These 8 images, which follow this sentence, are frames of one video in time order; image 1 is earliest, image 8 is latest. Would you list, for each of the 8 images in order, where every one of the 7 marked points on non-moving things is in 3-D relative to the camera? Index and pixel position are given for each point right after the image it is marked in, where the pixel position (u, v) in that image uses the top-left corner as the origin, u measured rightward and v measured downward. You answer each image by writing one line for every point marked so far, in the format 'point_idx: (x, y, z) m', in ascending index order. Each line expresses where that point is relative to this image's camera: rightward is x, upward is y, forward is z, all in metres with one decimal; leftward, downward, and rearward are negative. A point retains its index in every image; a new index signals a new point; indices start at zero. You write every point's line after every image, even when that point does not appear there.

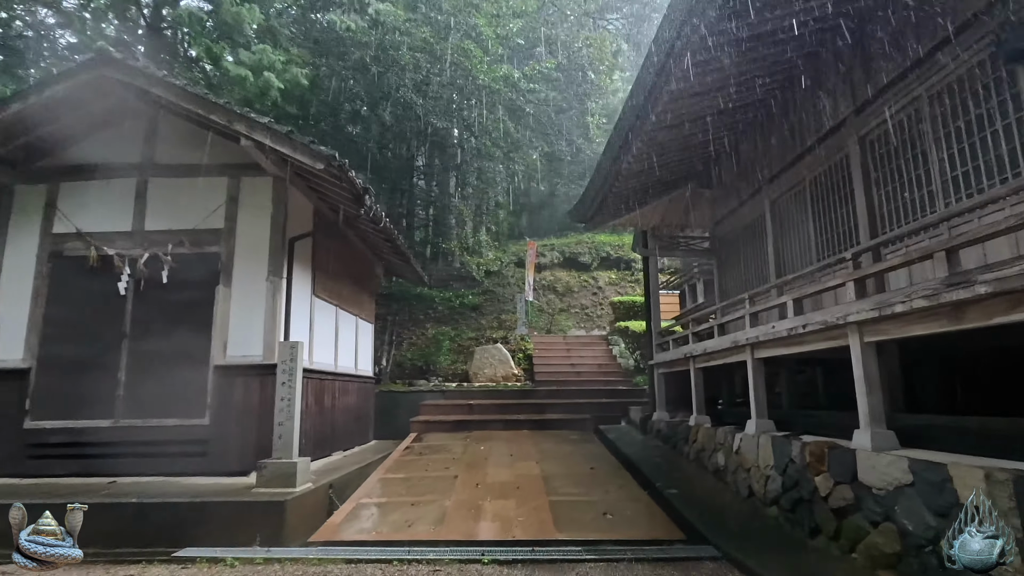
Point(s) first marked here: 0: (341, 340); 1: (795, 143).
0: (-2.4, -0.8, +8.2) m
1: (+3.2, +1.6, +6.5) m
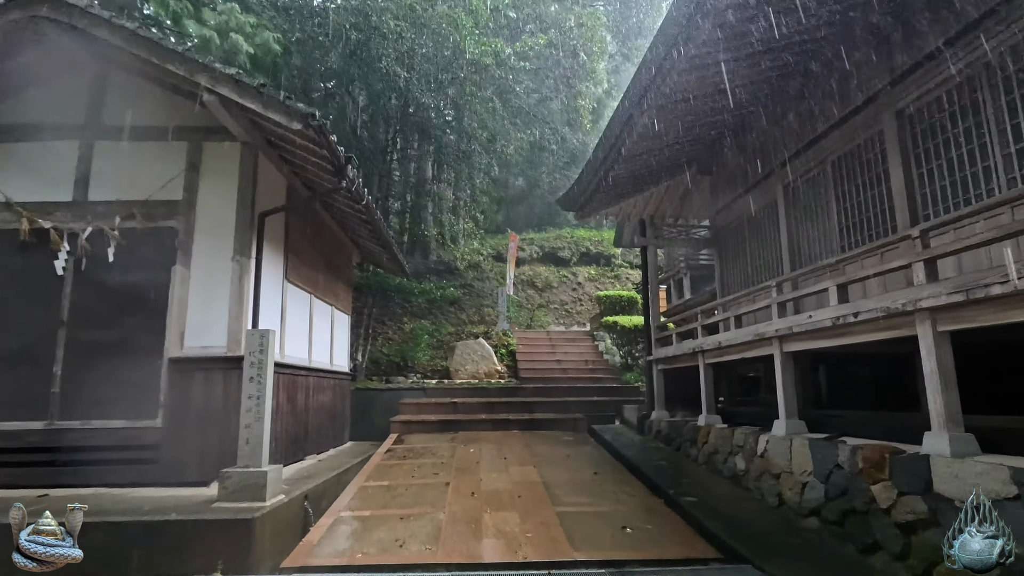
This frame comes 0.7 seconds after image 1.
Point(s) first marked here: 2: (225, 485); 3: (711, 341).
0: (-2.5, -0.6, +7.4) m
1: (+3.2, +1.8, +6.0) m
2: (-2.2, -1.5, +4.4) m
3: (+2.2, -0.6, +6.2) m
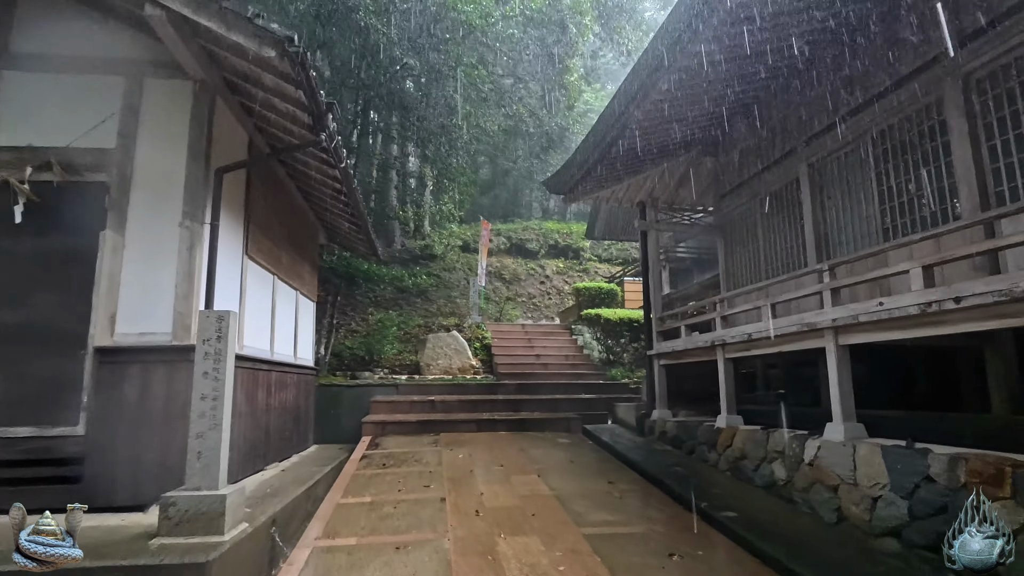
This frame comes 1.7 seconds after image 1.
0: (-2.6, -0.4, +6.4) m
1: (+3.3, +1.9, +5.5) m
2: (-2.0, -1.3, +3.4) m
3: (+2.2, -0.4, +5.6) m
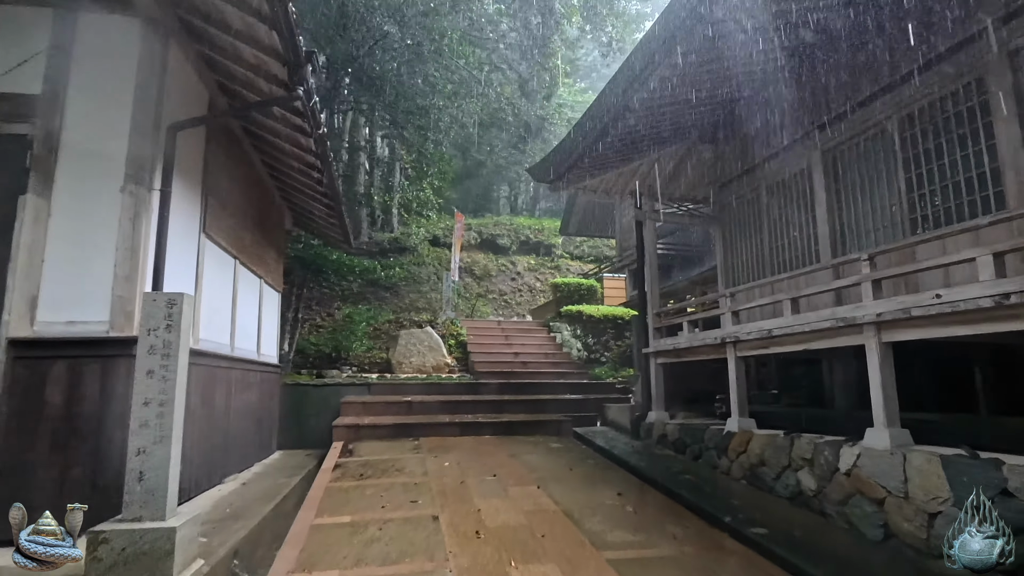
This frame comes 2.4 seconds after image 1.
0: (-2.7, -0.2, +5.6) m
1: (+3.3, +1.9, +5.1) m
2: (-1.9, -1.2, +2.7) m
3: (+2.1, -0.4, +5.1) m
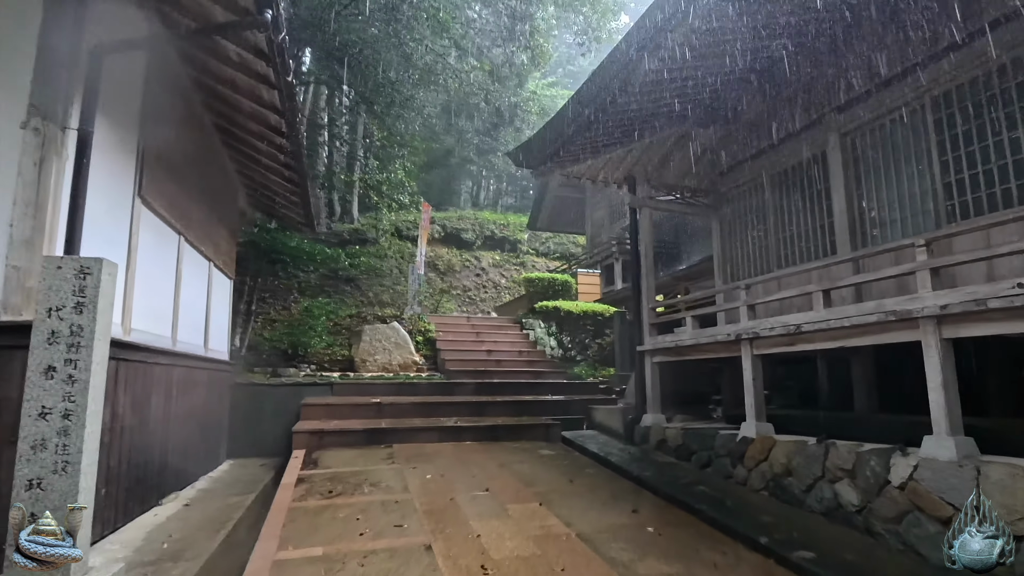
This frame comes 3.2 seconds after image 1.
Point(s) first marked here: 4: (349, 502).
0: (-2.7, -0.1, +4.8) m
1: (+3.3, +2.0, +4.7) m
2: (-1.8, -1.1, +1.9) m
3: (+2.1, -0.3, +4.6) m
4: (-1.2, -1.5, +4.1) m
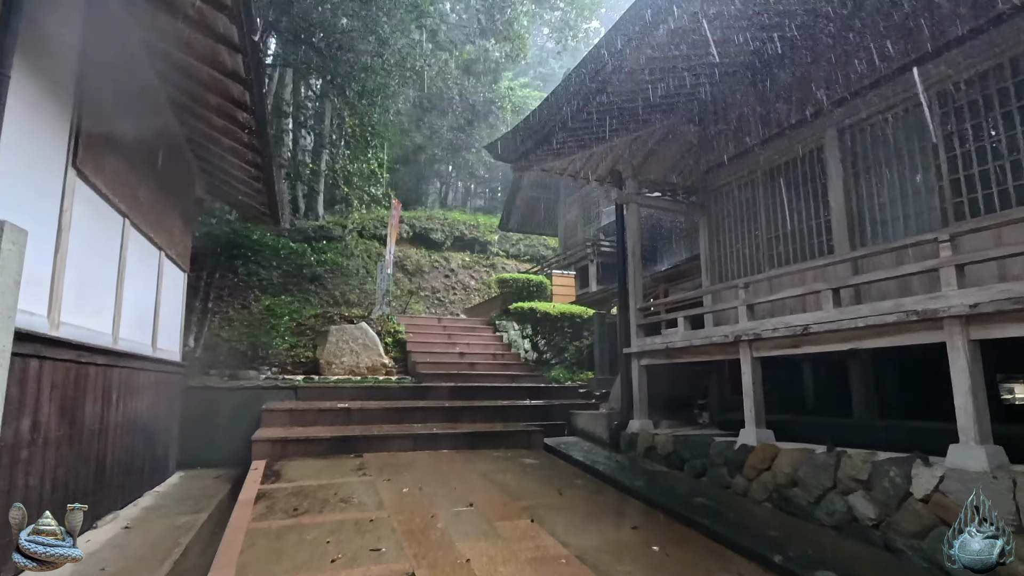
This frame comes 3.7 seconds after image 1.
0: (-2.8, 0.0, +4.2) m
1: (+3.2, +2.0, +4.5) m
2: (-1.7, -1.0, +1.4) m
3: (+2.0, -0.3, +4.4) m
4: (-1.2, -1.5, +3.6) m
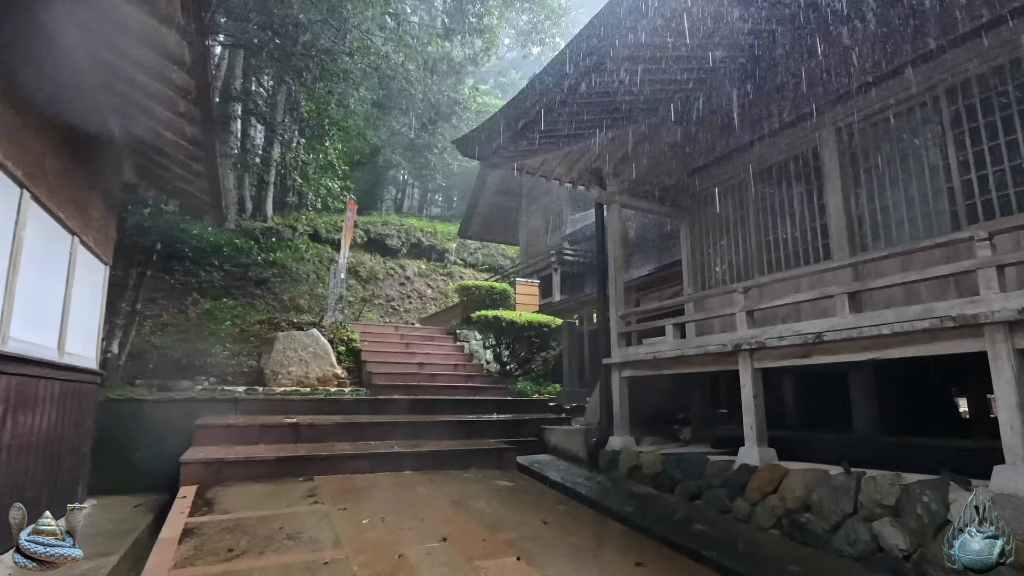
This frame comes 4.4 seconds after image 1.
0: (-2.9, 0.0, +3.4) m
1: (+3.1, +1.9, +4.3) m
2: (-1.6, -0.9, +0.7) m
3: (+1.9, -0.3, +4.0) m
4: (-1.3, -1.4, +2.9) m
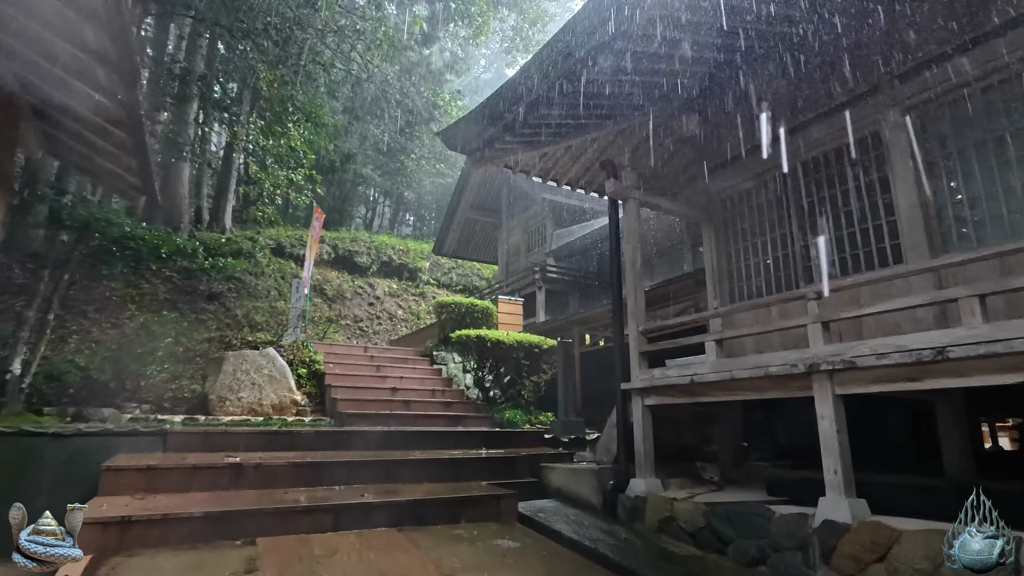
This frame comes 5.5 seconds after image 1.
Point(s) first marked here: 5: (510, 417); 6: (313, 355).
0: (-2.8, +0.1, +2.3) m
1: (+3.2, +1.9, +3.5) m
2: (-1.3, -0.7, -0.4) m
3: (+2.0, -0.3, +3.1) m
4: (-1.2, -1.3, +1.8) m
5: (0.0, -1.7, +7.8) m
6: (-3.0, -1.0, +8.7) m
